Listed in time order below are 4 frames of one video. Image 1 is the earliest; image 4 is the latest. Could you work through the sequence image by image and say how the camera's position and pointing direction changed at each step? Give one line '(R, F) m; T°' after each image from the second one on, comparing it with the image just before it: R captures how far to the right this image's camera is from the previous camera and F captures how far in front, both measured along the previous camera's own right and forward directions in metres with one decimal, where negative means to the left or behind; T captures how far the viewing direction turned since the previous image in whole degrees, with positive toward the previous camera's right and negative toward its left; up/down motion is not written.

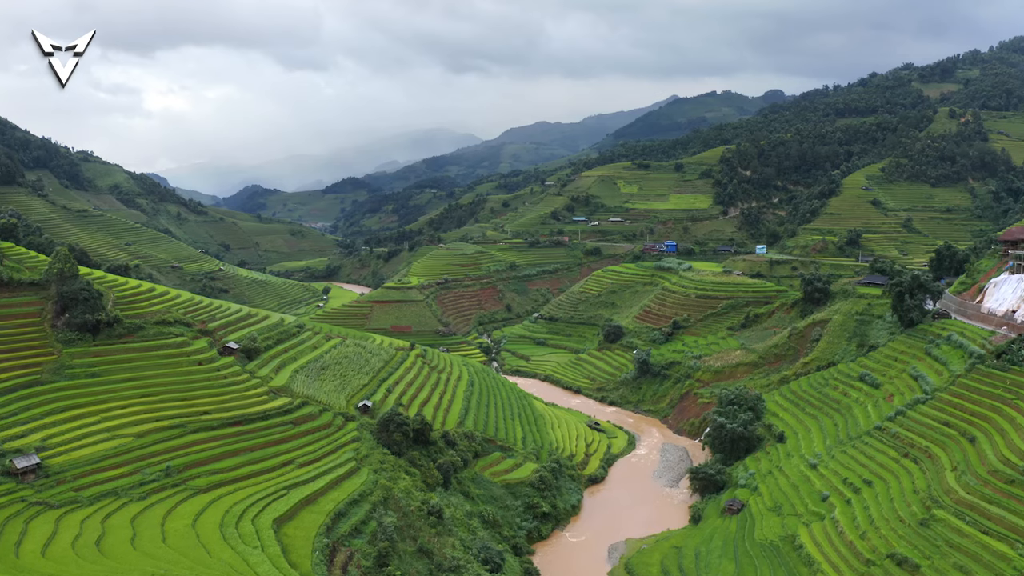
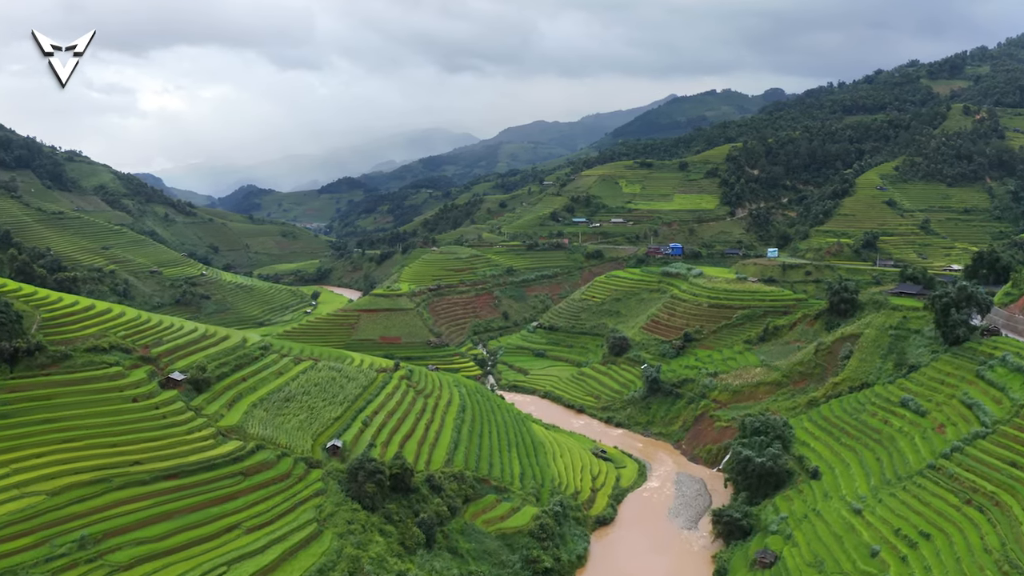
(+0.1, +3.8) m; 0°
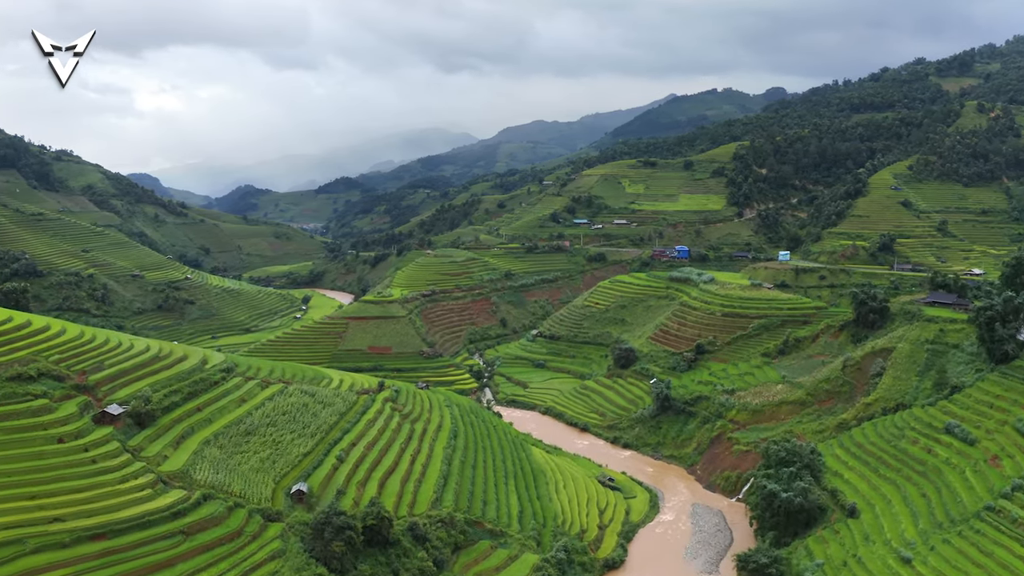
(+0.1, +3.2) m; 0°
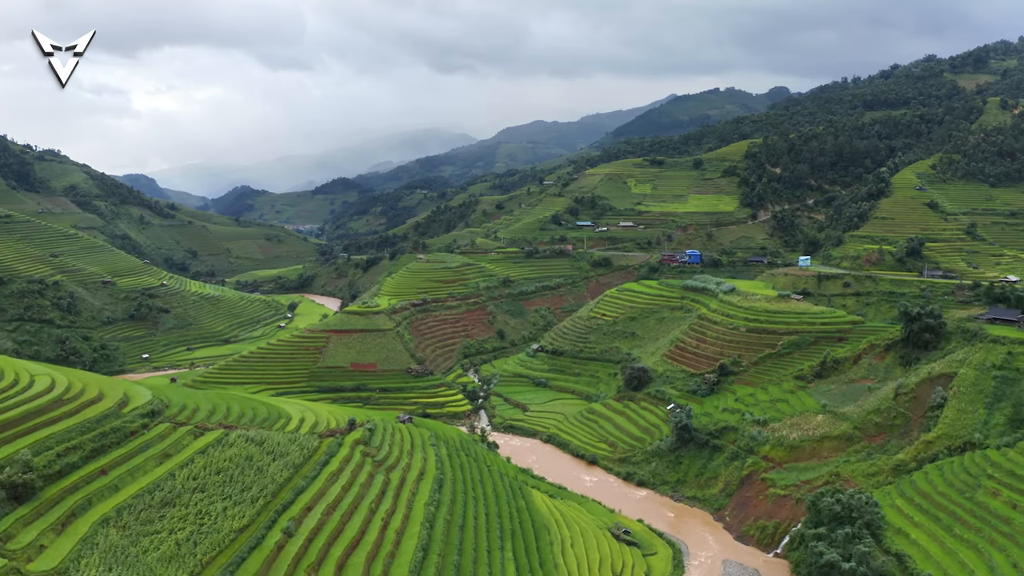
(+0.1, +4.6) m; 0°
